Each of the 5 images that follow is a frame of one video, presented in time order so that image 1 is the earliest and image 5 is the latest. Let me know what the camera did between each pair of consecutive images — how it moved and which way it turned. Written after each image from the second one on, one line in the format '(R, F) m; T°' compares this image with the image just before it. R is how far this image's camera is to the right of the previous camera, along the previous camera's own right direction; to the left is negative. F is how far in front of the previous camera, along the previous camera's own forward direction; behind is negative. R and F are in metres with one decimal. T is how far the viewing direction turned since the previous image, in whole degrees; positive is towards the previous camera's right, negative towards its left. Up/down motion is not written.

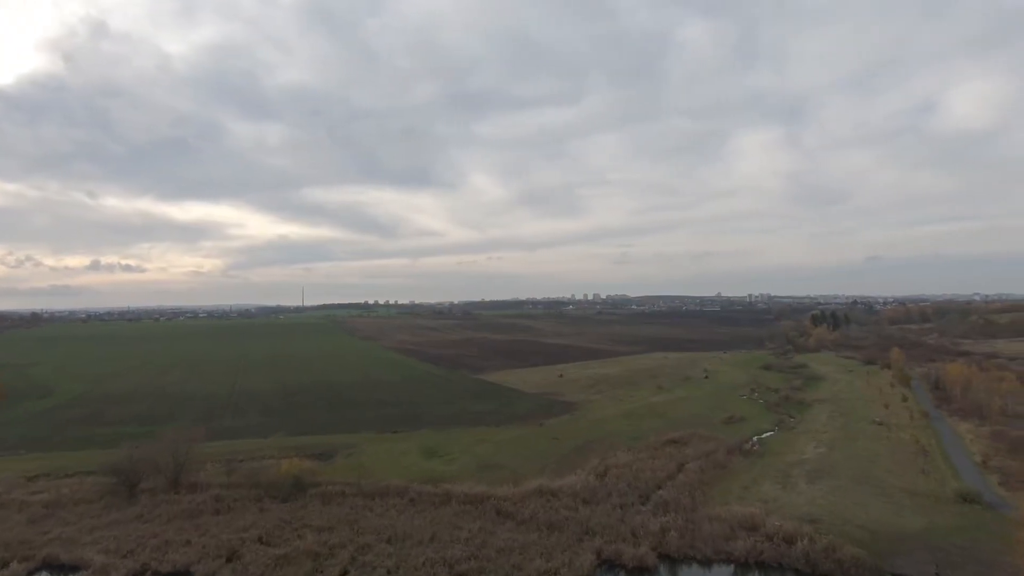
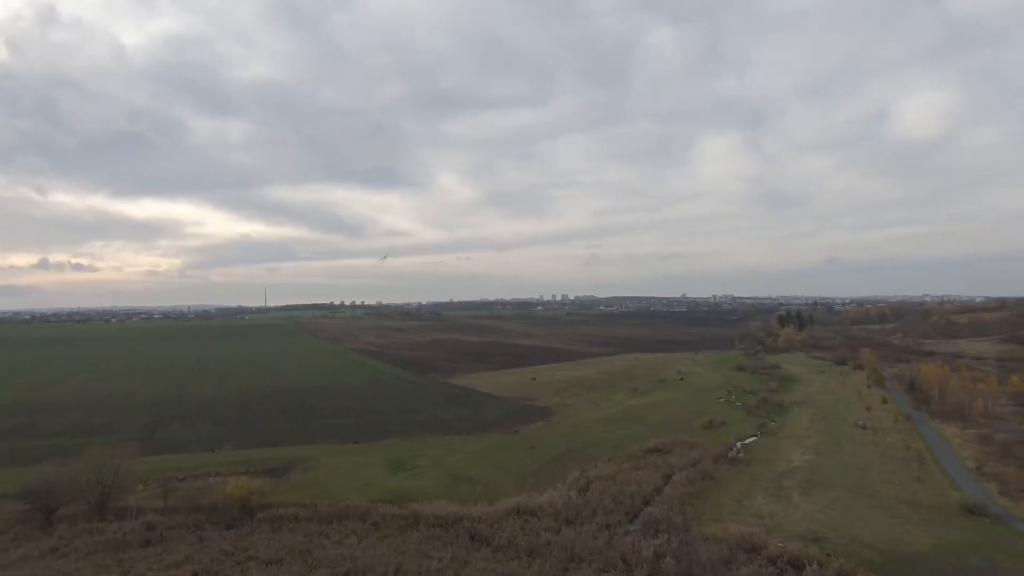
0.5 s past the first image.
(-0.4, +3.5) m; +3°
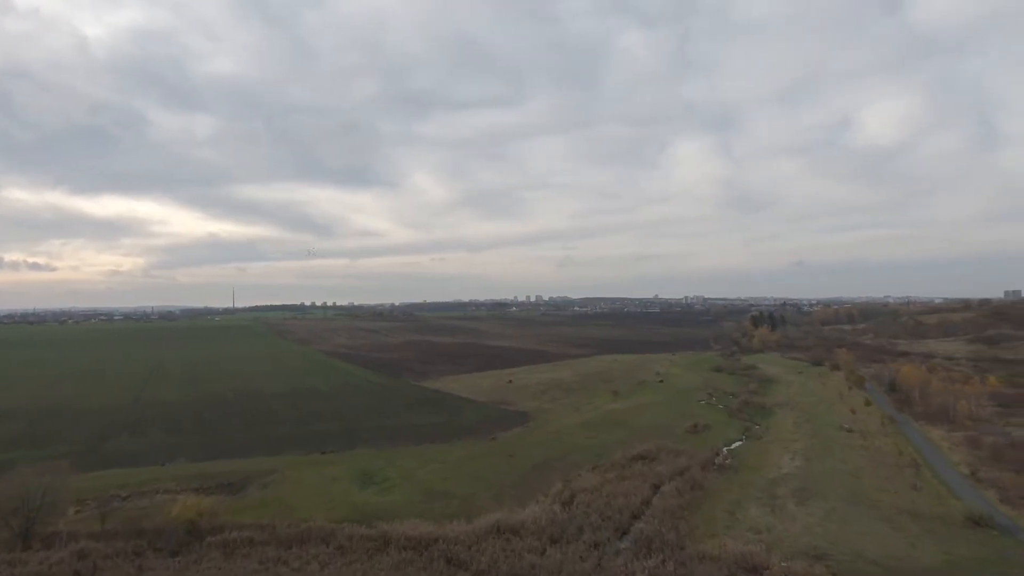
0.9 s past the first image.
(-0.3, +2.7) m; +3°
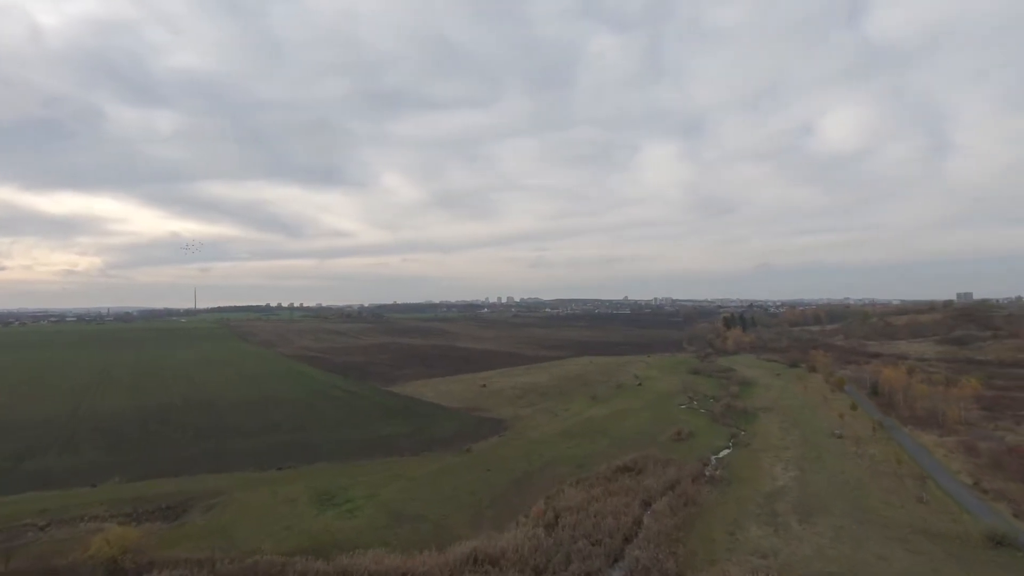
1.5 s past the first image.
(-0.4, +3.6) m; +3°
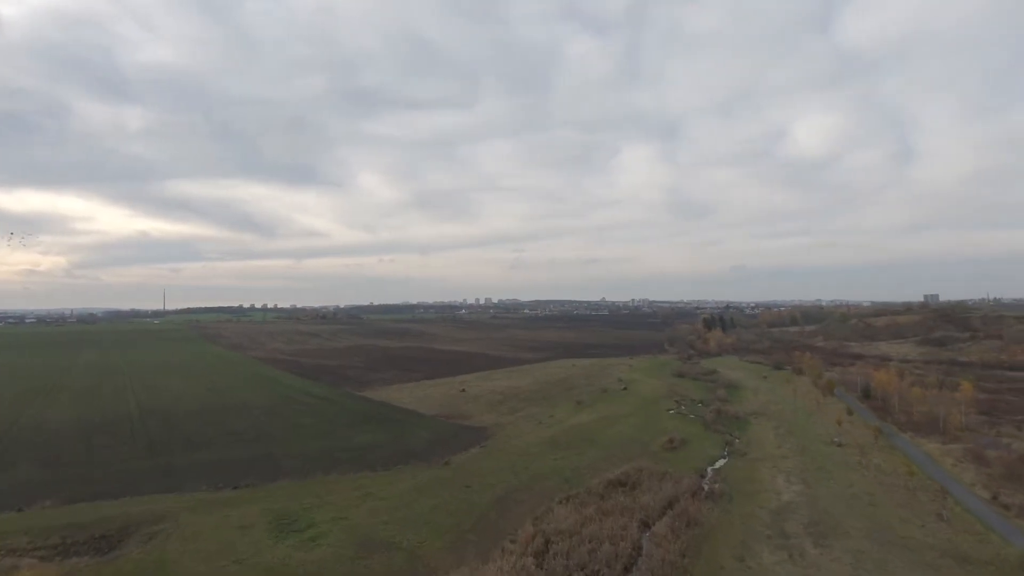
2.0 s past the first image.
(-0.4, +3.6) m; +2°
